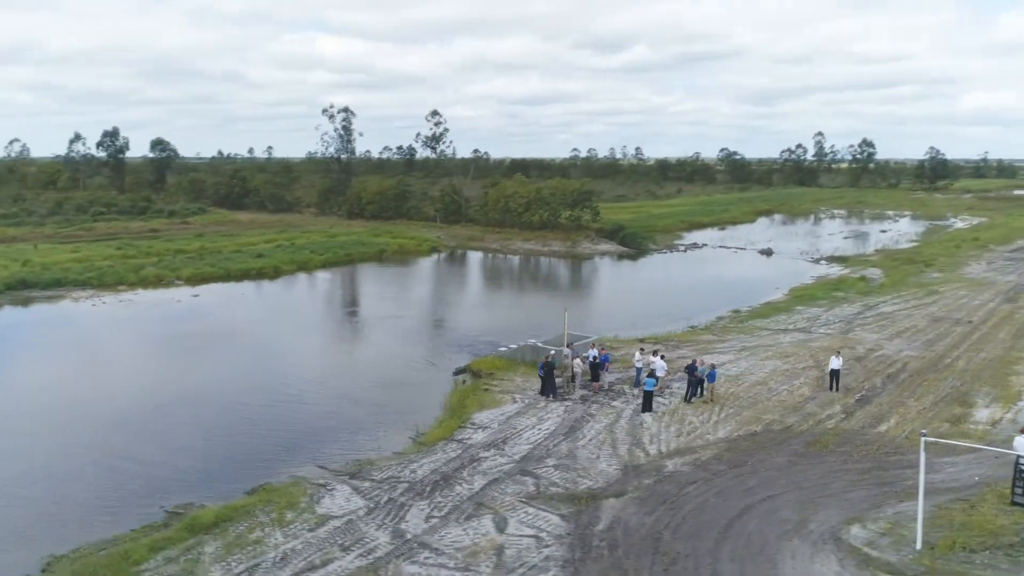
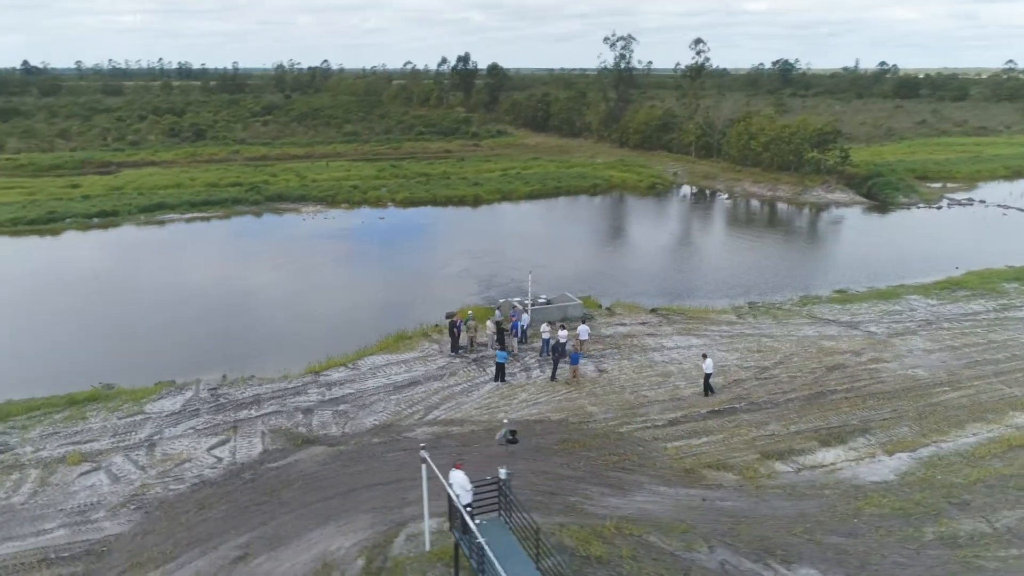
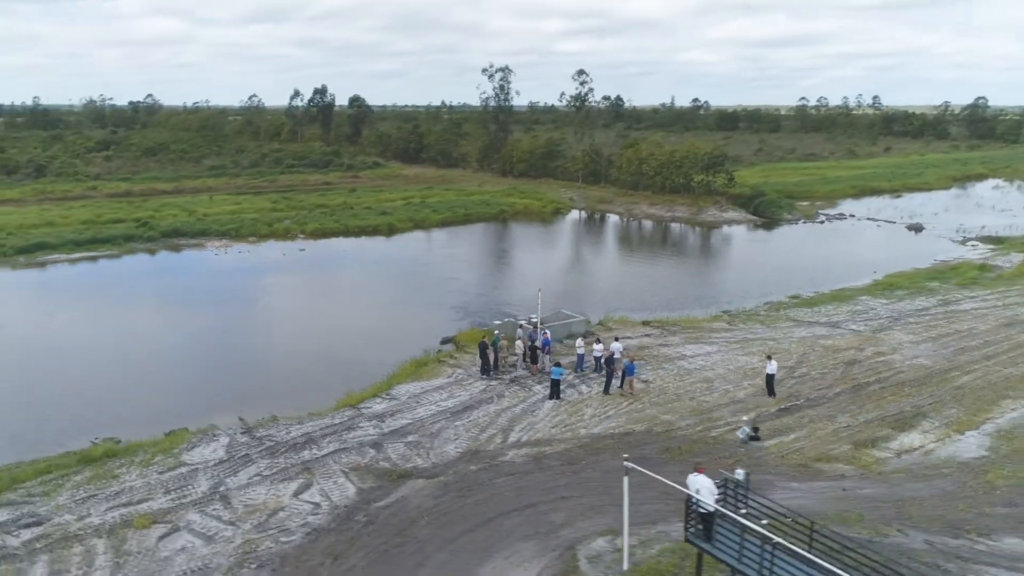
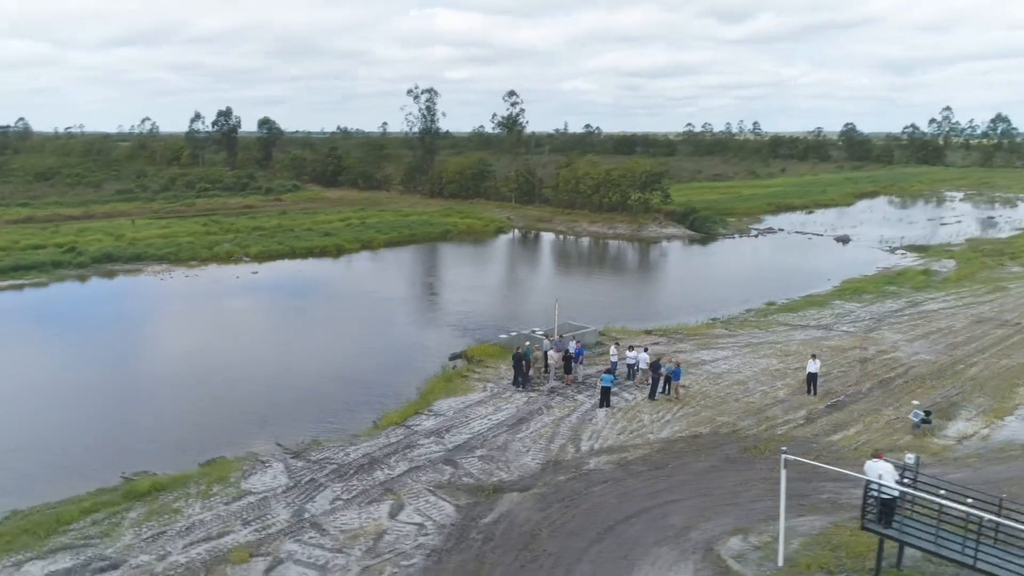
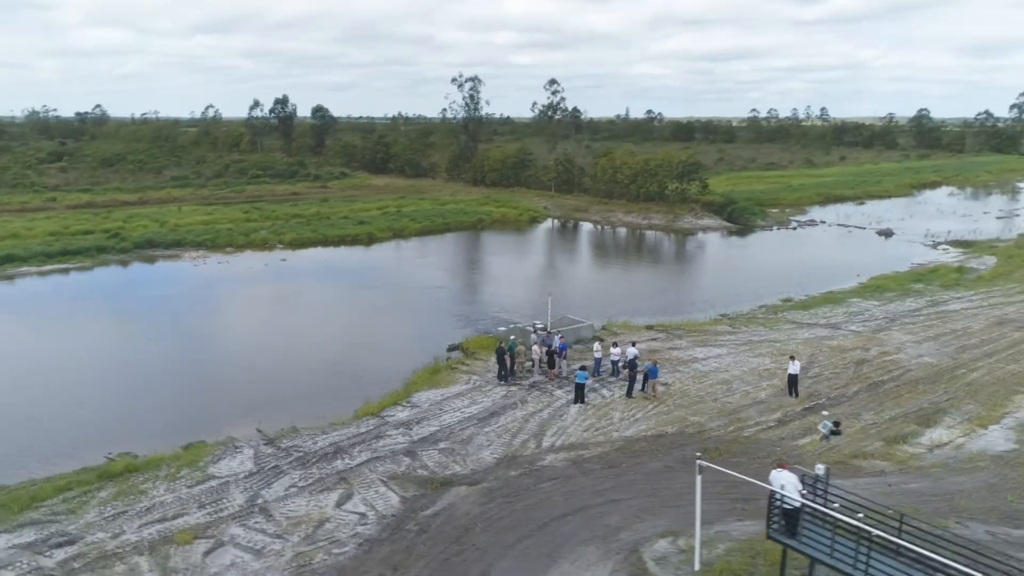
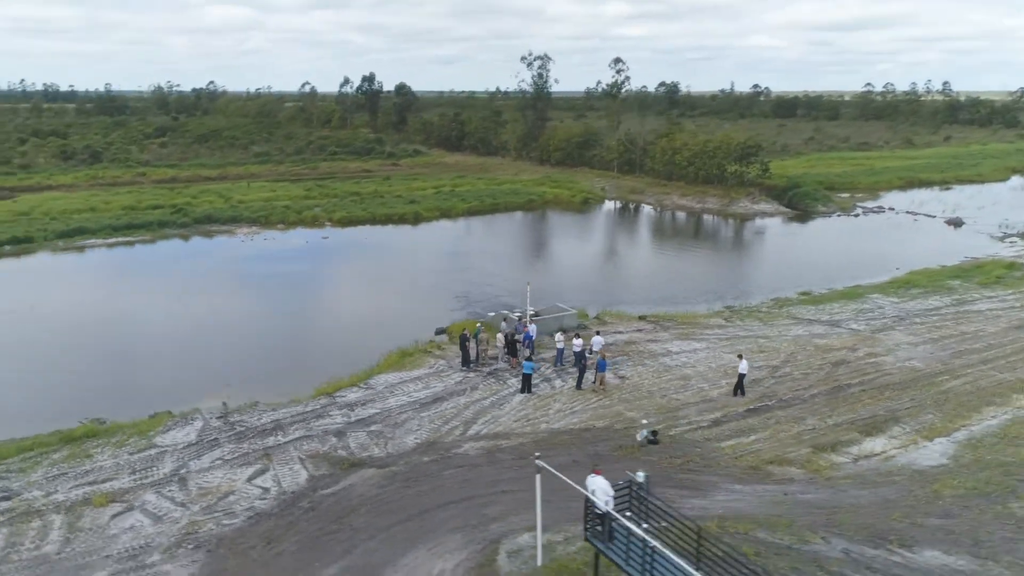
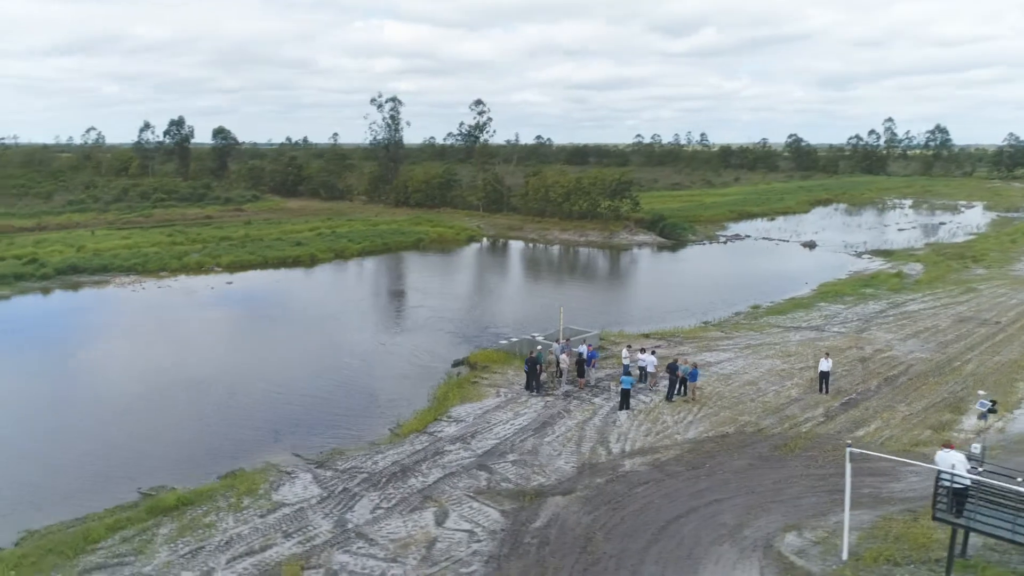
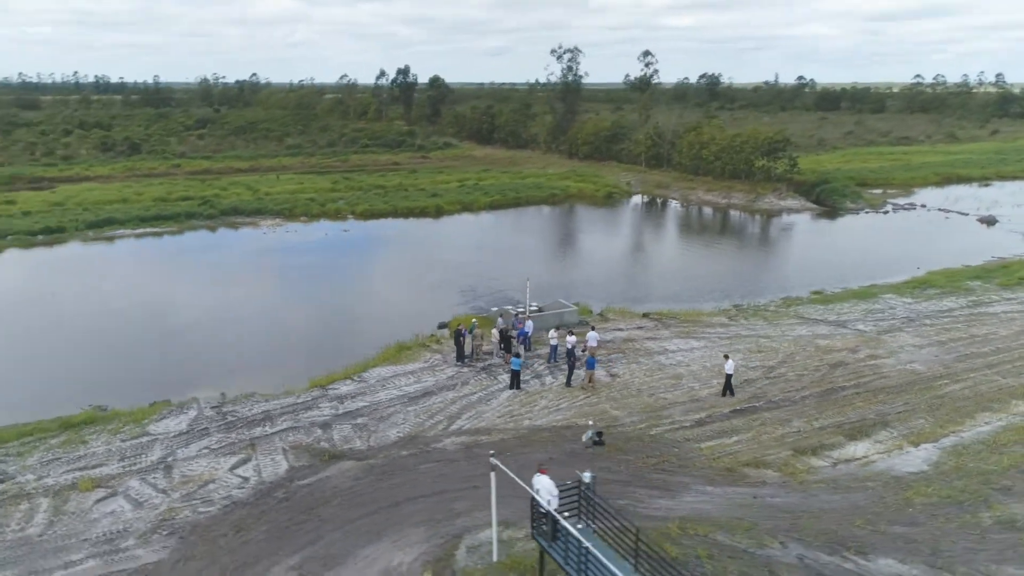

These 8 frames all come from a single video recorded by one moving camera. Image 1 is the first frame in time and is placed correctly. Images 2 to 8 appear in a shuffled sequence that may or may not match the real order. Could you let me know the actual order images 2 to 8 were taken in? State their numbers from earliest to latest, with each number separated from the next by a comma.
7, 4, 5, 3, 6, 8, 2
